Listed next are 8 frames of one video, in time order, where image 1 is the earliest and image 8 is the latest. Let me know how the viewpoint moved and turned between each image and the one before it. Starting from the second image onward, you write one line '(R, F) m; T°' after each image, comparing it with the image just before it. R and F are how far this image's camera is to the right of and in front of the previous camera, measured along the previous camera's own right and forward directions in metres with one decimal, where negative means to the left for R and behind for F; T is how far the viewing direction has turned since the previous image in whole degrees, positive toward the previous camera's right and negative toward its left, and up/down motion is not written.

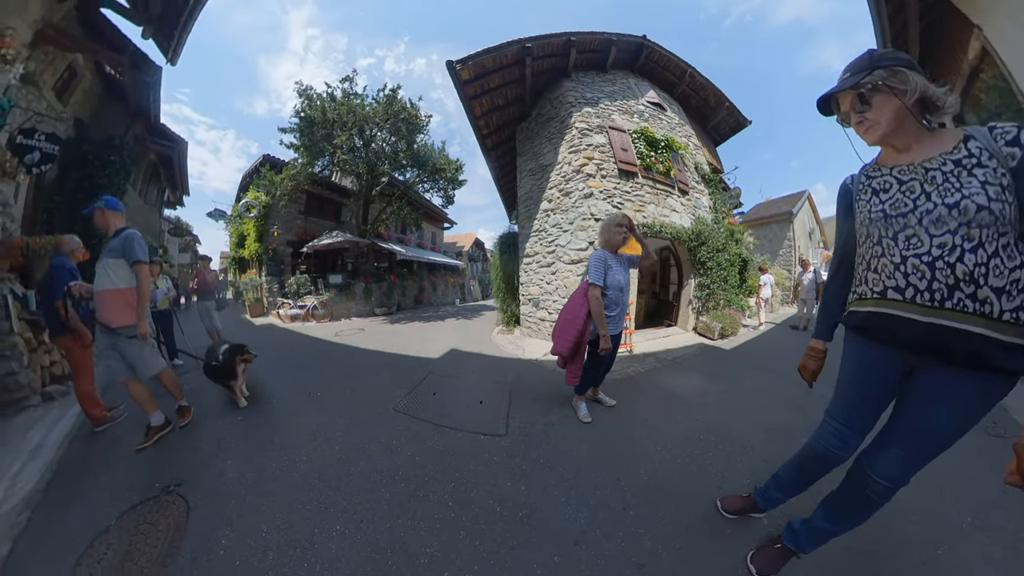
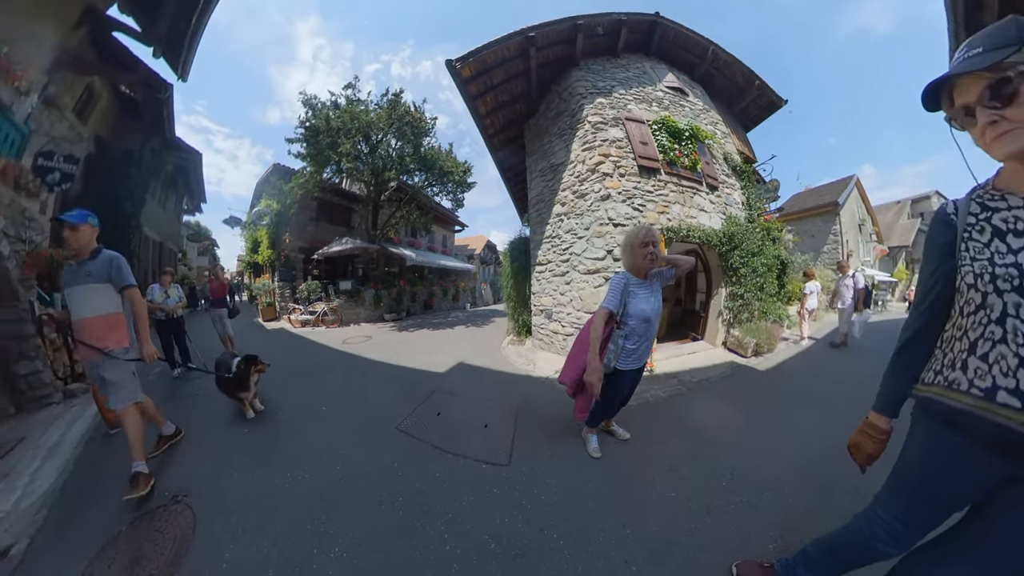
(+0.4, +0.2) m; -7°
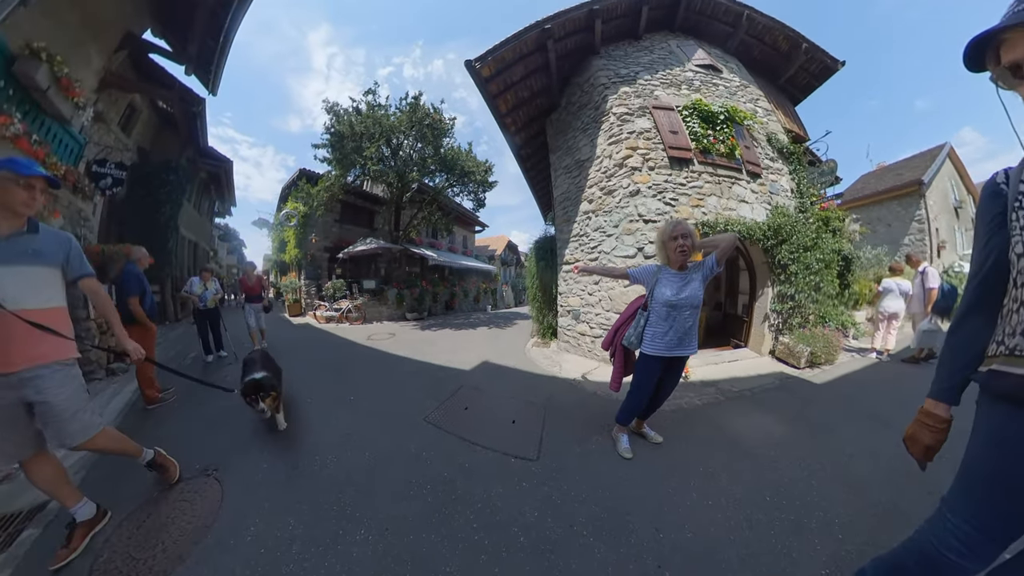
(+0.3, +0.2) m; -8°
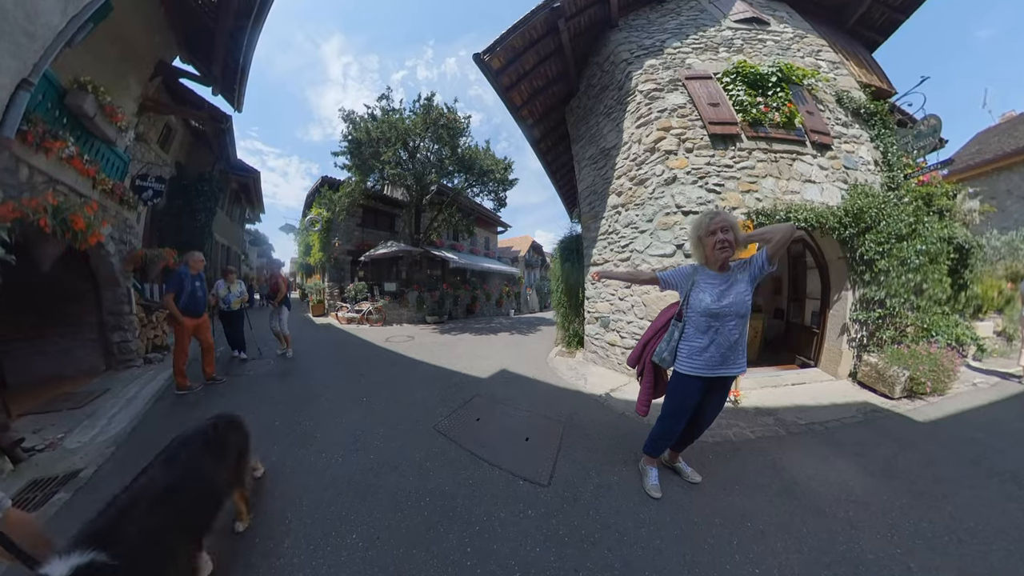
(+0.6, +0.3) m; -11°
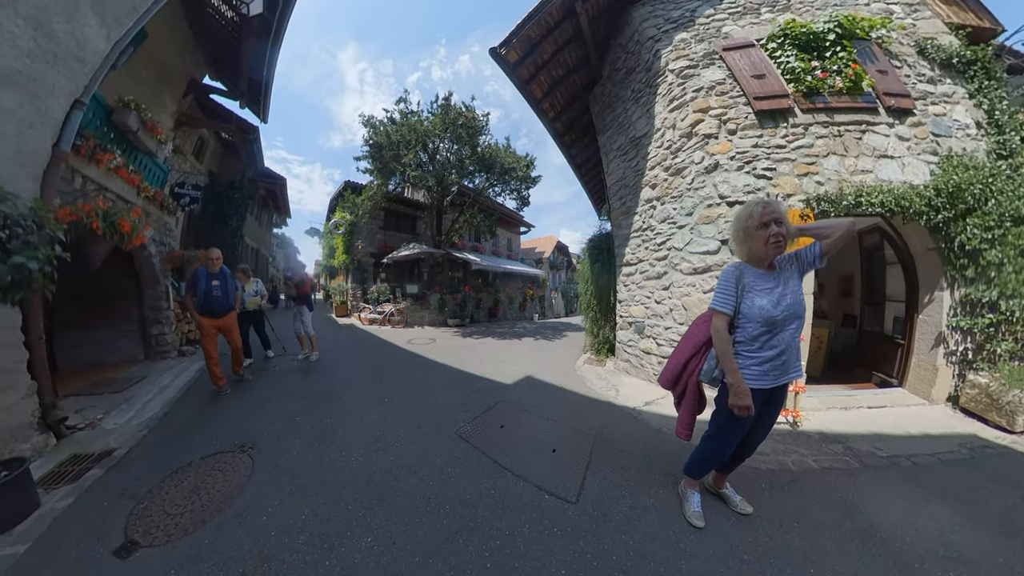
(+0.3, +0.2) m; -8°
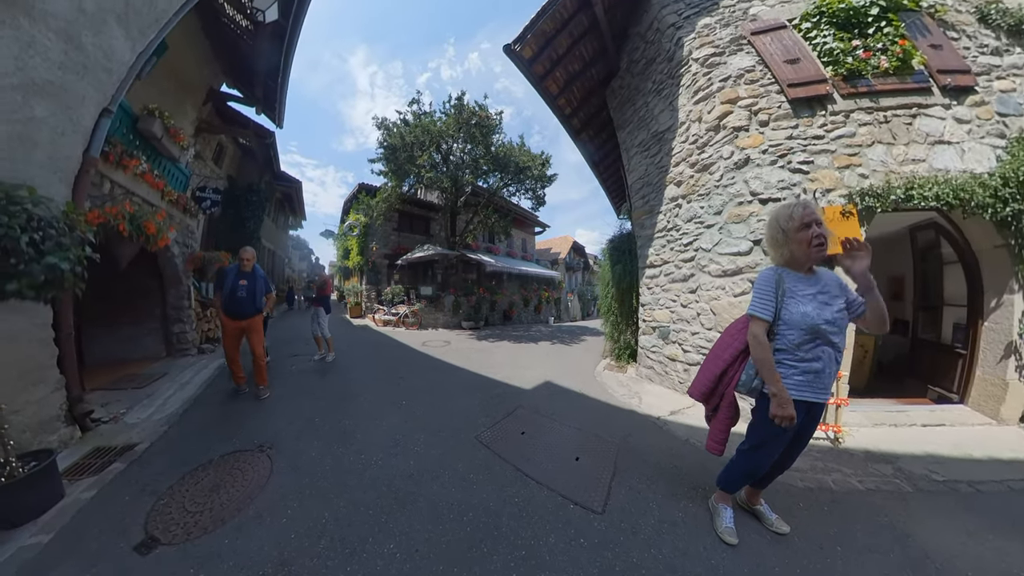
(+0.1, +0.1) m; -4°
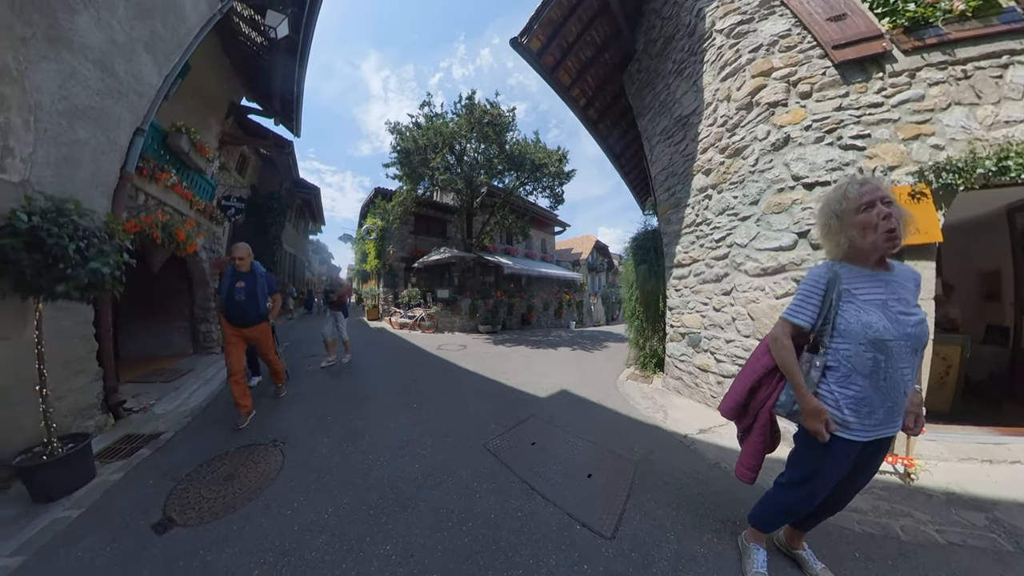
(+0.3, +0.2) m; -7°
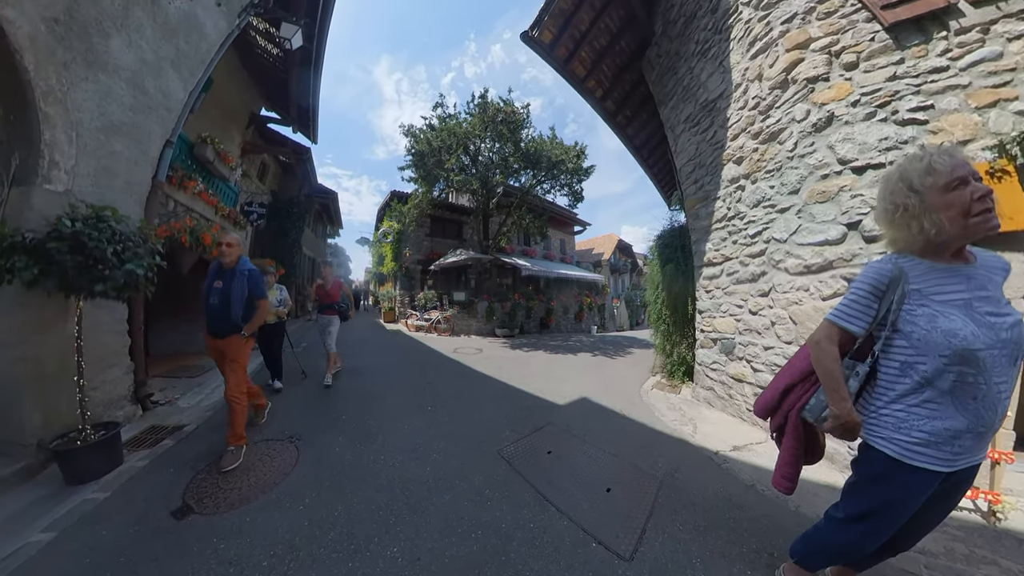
(+0.2, +0.1) m; -5°
